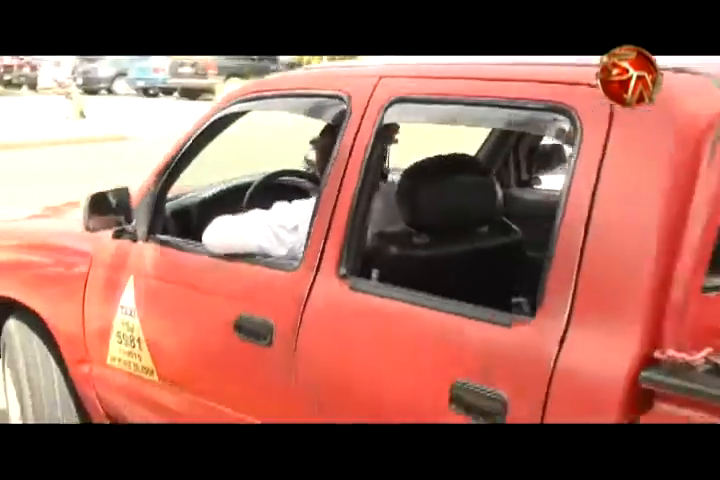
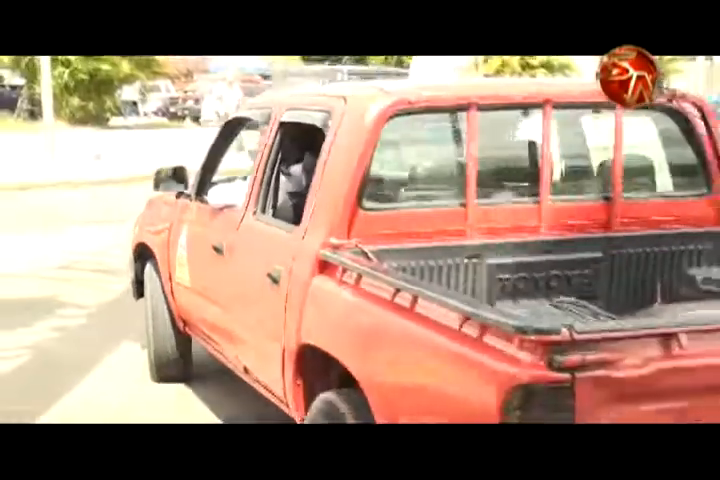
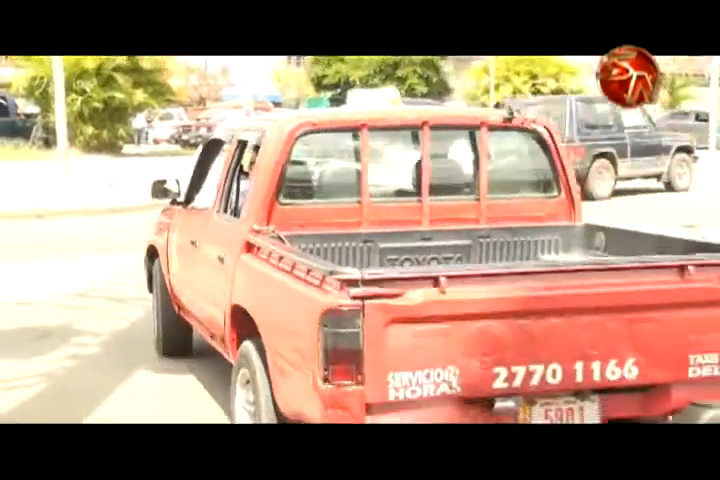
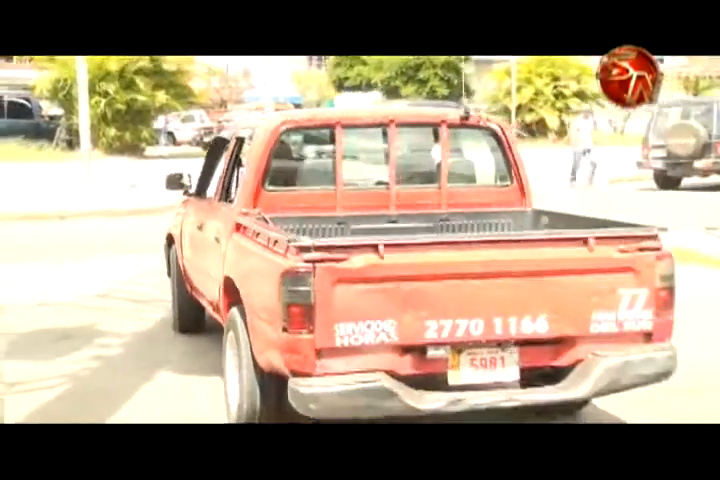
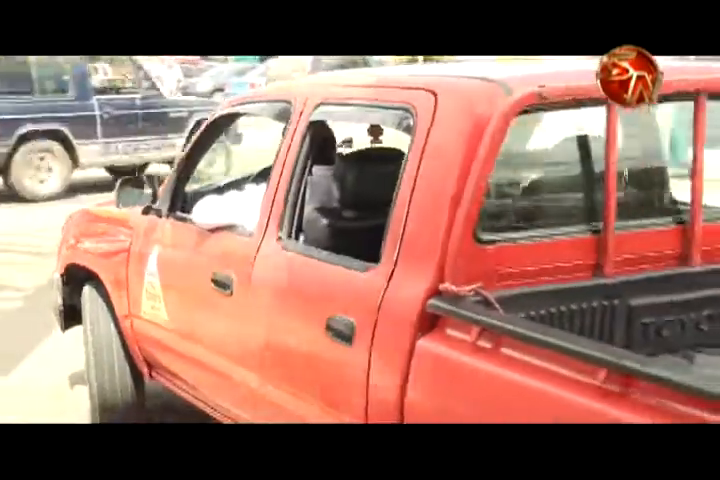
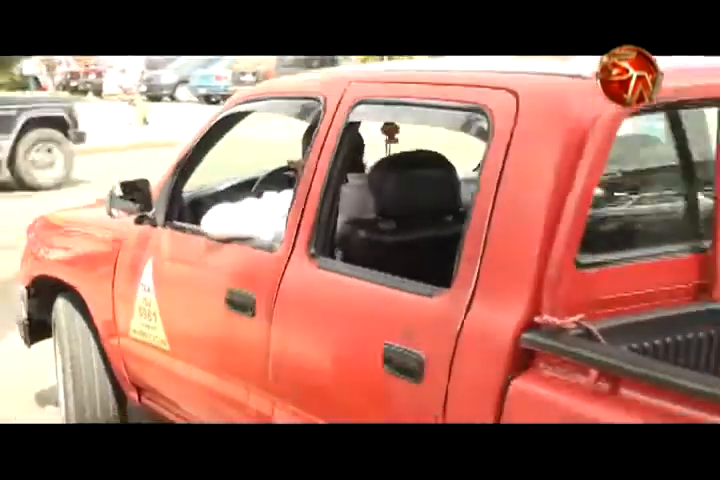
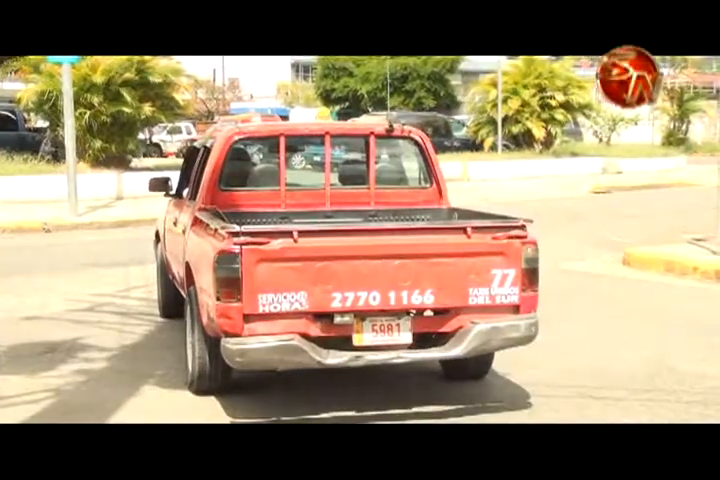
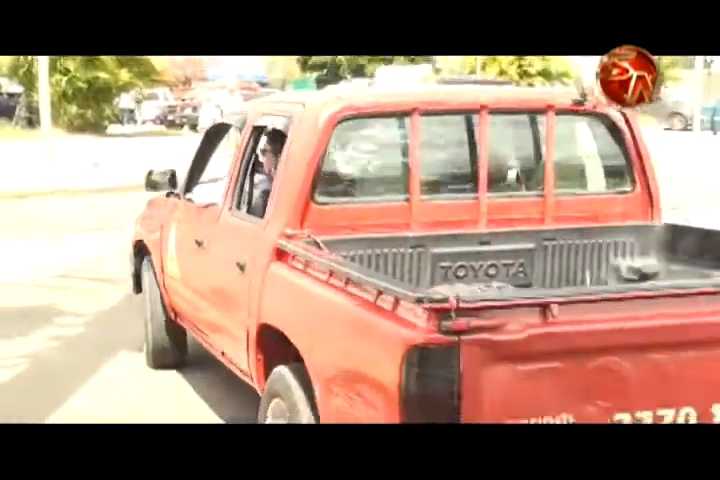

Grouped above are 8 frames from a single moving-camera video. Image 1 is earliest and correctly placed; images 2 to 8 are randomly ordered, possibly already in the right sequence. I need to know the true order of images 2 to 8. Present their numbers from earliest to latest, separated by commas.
6, 5, 2, 8, 3, 4, 7
